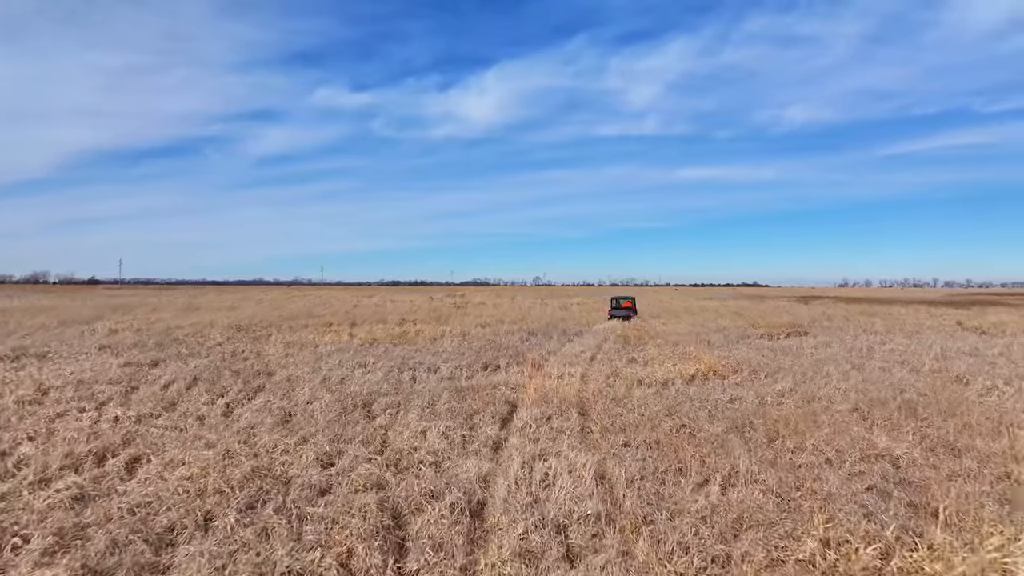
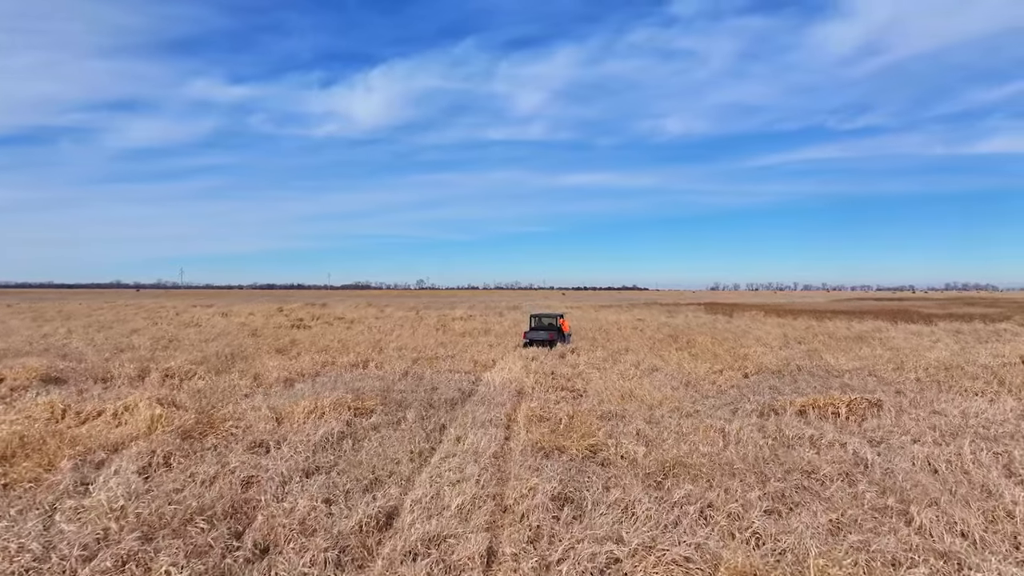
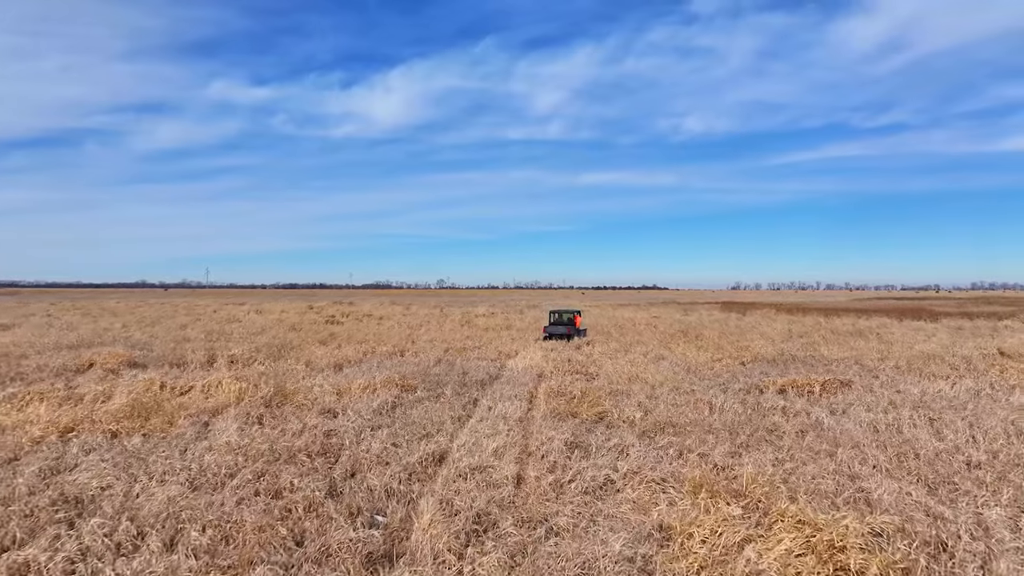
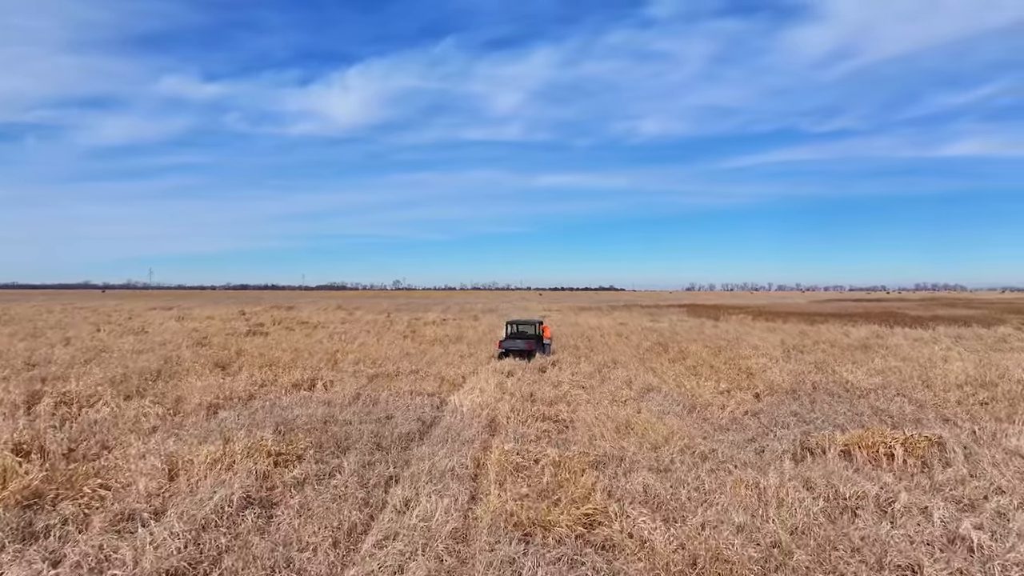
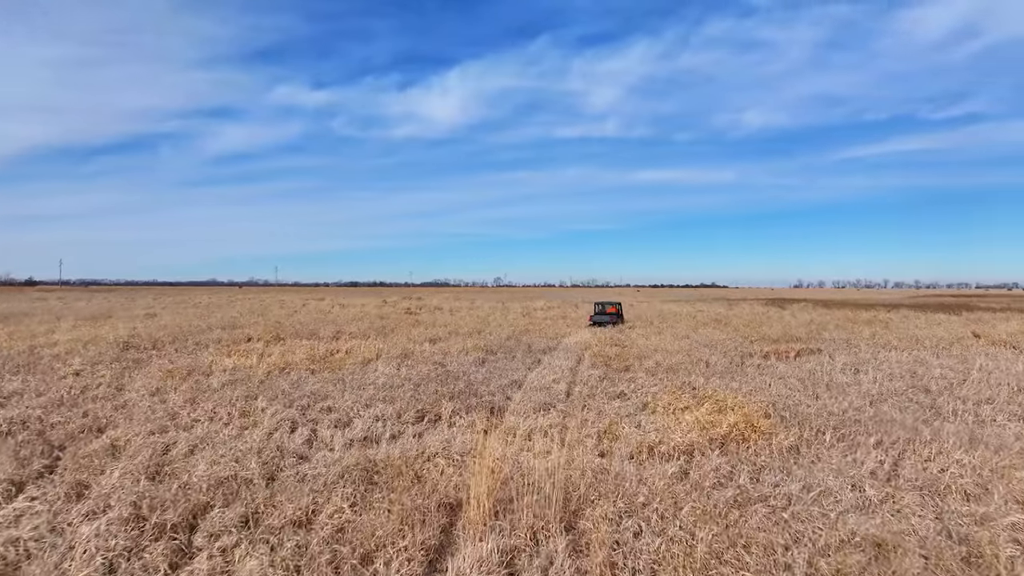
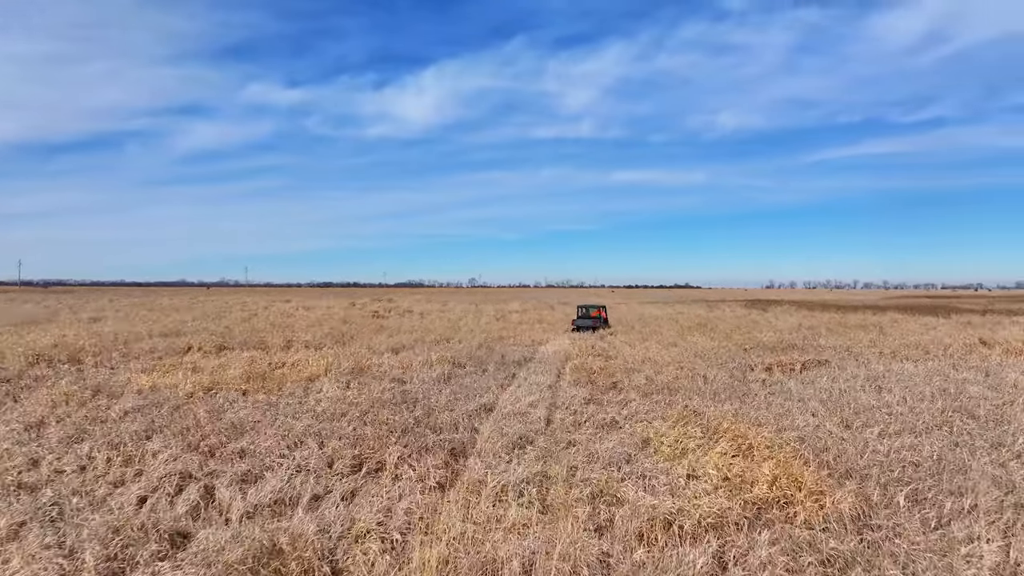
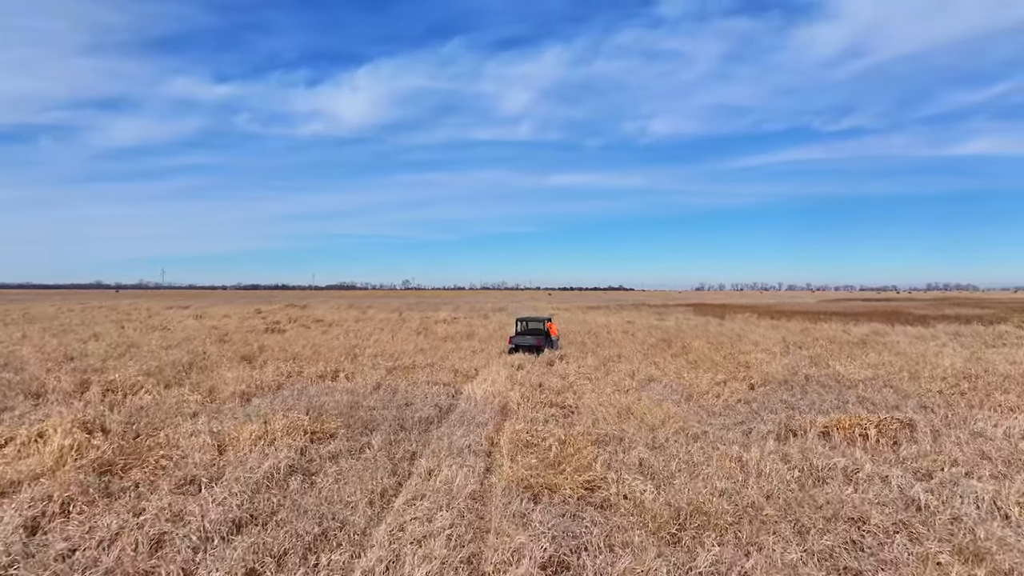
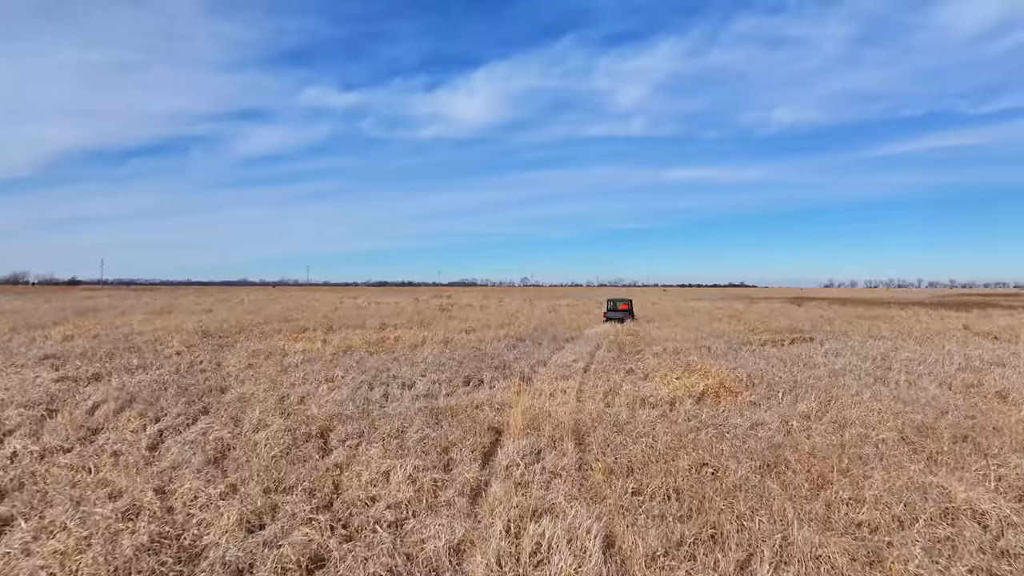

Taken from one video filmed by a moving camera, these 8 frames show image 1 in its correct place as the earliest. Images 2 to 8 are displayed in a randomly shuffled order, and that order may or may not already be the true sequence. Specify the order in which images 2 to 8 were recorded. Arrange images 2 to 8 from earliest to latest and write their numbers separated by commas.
8, 5, 6, 3, 2, 7, 4
